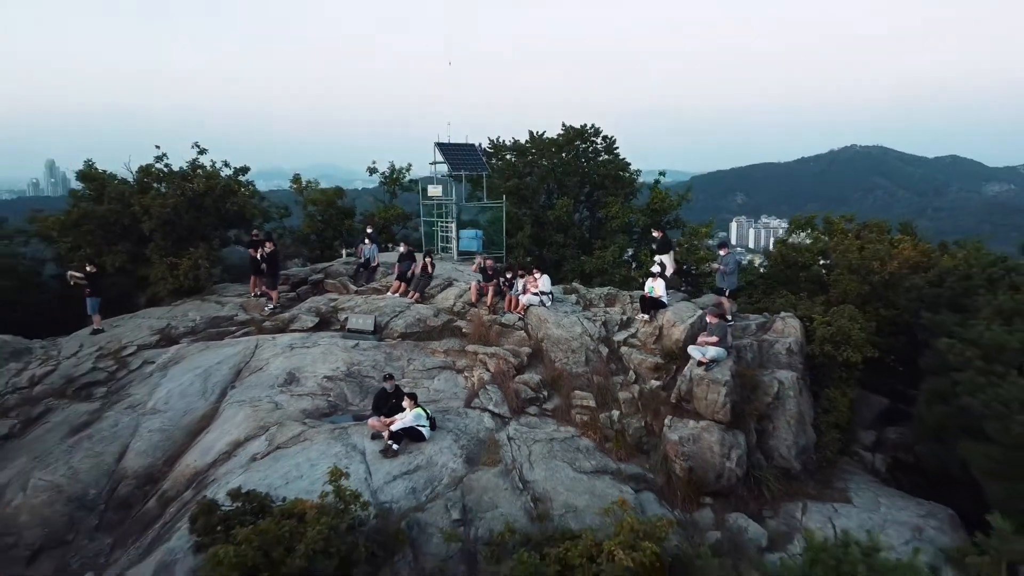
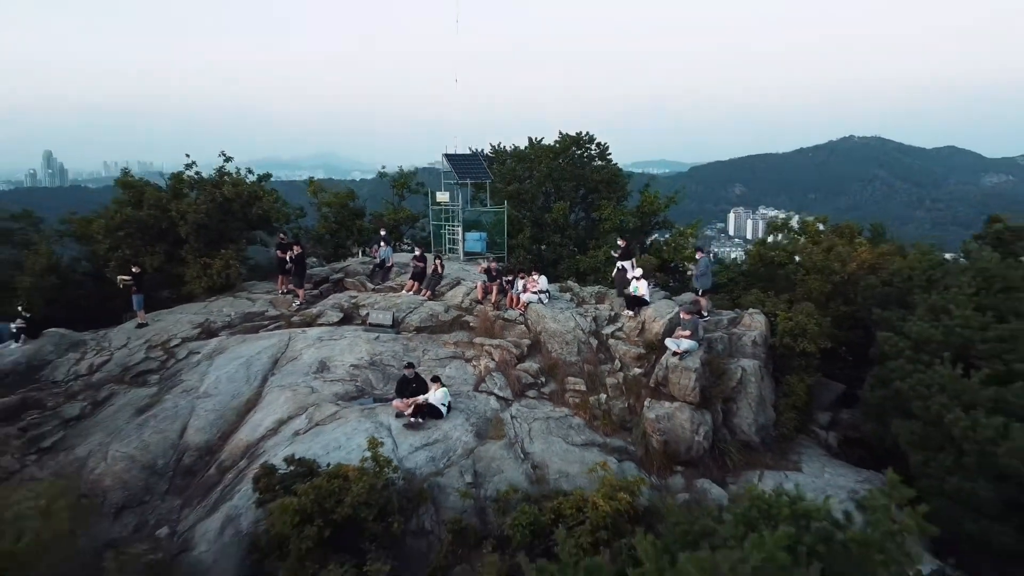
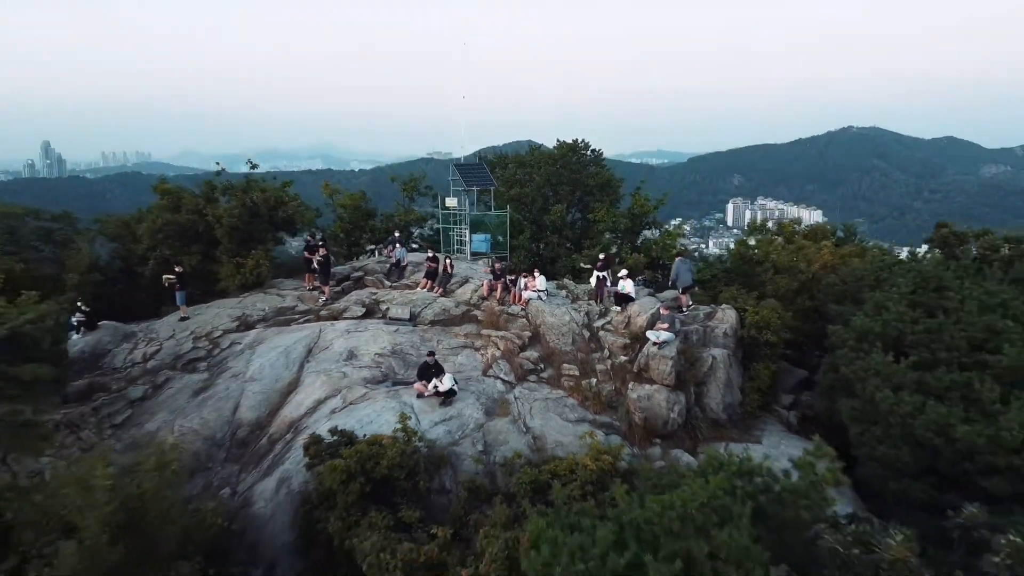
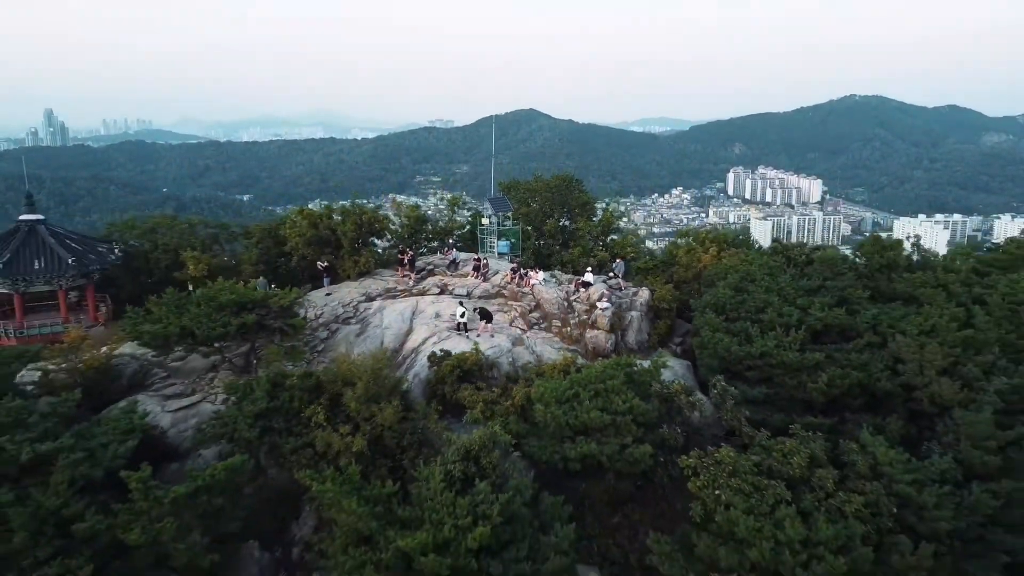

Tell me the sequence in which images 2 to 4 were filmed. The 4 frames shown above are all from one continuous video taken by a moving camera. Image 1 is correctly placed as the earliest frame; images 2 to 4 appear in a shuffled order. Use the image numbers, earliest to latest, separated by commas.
2, 3, 4
